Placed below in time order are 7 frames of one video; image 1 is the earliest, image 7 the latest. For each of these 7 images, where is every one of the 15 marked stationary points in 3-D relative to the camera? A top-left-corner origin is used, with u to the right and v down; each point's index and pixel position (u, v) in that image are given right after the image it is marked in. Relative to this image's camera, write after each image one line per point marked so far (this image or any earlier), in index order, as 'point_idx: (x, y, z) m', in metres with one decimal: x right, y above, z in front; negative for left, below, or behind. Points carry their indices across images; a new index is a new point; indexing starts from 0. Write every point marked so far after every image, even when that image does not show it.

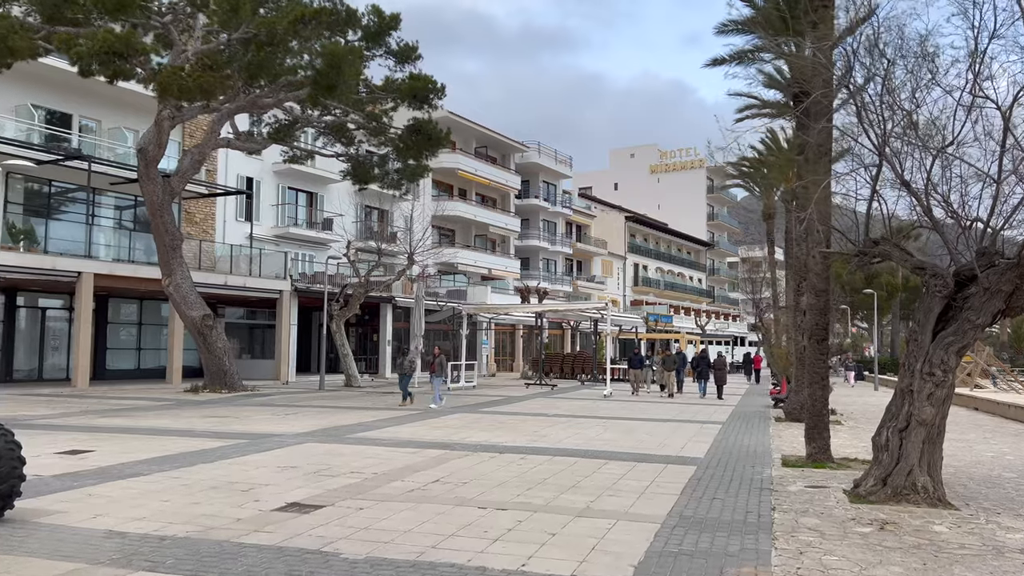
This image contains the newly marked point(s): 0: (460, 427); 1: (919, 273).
0: (-0.9, -2.5, +14.6) m
1: (+4.2, +0.2, +8.5) m
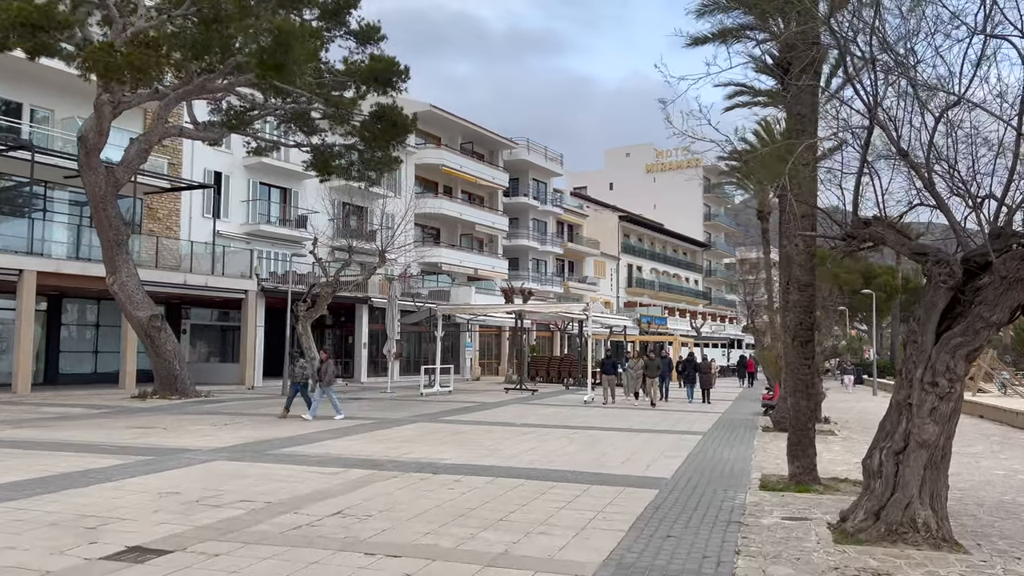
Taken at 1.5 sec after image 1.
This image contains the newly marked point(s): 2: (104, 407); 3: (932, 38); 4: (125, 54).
0: (-1.7, -2.5, +13.1) m
1: (+3.5, +0.3, +7.0) m
2: (-9.6, -2.8, +19.2) m
3: (+3.7, +2.1, +7.1) m
4: (-7.7, +4.7, +16.2) m
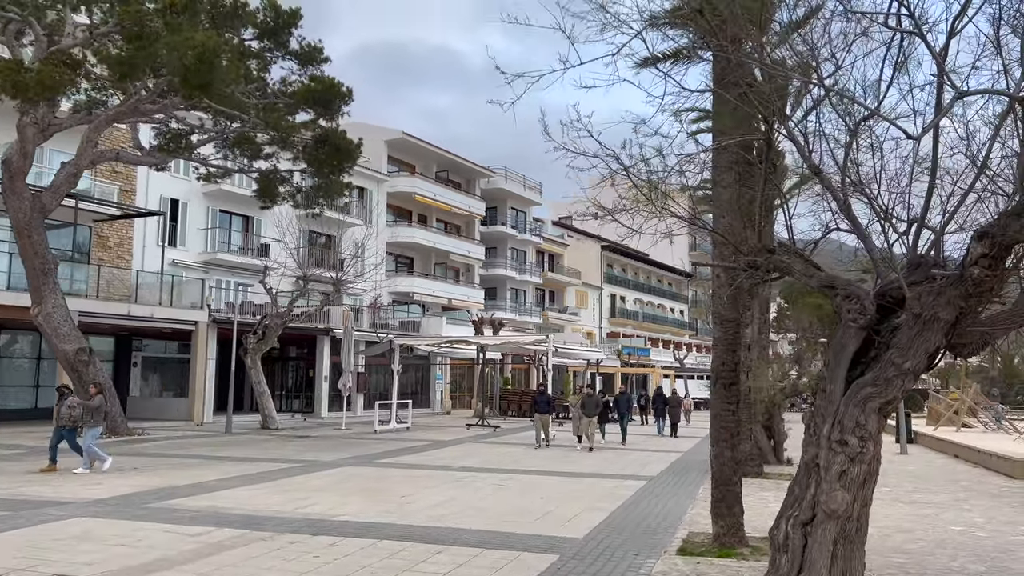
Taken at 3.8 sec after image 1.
0: (-2.9, -3.0, +11.9) m
1: (+2.3, 0.0, +6.0) m
2: (-10.8, -3.5, +17.9) m
3: (+2.6, +1.8, +6.1) m
4: (-8.9, +4.1, +15.3) m
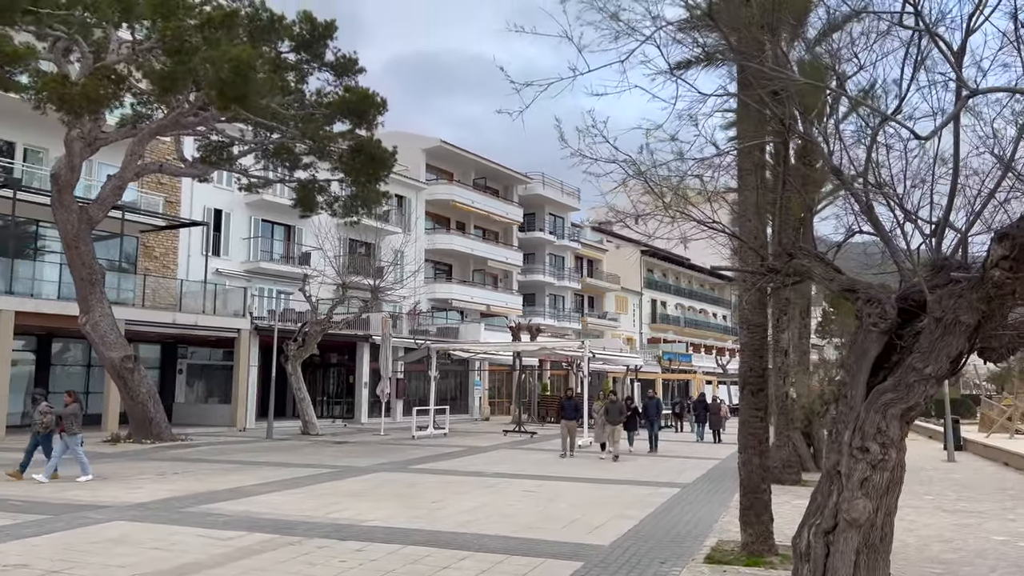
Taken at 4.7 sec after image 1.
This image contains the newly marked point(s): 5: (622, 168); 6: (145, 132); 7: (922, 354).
0: (-2.4, -3.1, +12.1) m
1: (+2.4, -0.1, +5.9) m
2: (-10.0, -3.7, +18.5) m
3: (+2.7, +1.8, +6.0) m
4: (-8.4, +3.9, +15.8) m
5: (+0.9, +1.0, +6.7) m
6: (-8.8, +3.7, +19.5) m
7: (+2.6, -0.4, +5.2) m
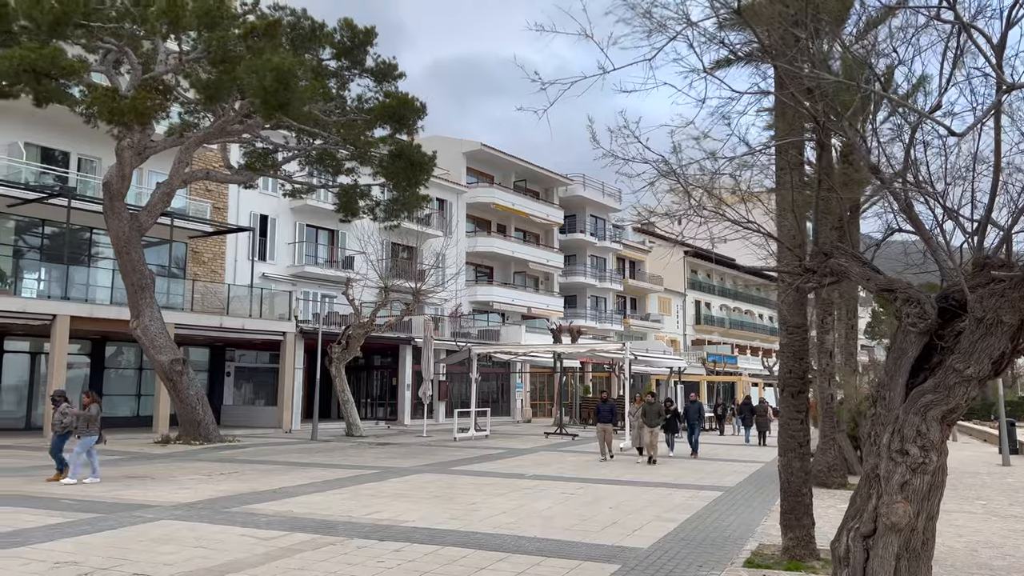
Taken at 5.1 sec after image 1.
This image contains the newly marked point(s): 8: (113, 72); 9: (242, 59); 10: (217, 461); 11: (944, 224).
0: (-1.8, -3.1, +12.2) m
1: (+2.7, -0.1, +5.7) m
2: (-9.1, -3.9, +19.0) m
3: (+2.9, +1.8, +5.9) m
4: (-7.6, +3.8, +16.3) m
5: (+1.2, +1.0, +6.7) m
6: (-7.8, +3.6, +20.0) m
7: (+2.8, -0.4, +5.1) m
8: (-9.2, +5.0, +18.9) m
9: (-5.6, +4.8, +17.0) m
10: (-6.5, -3.8, +17.8) m
11: (+3.0, +0.5, +5.8) m
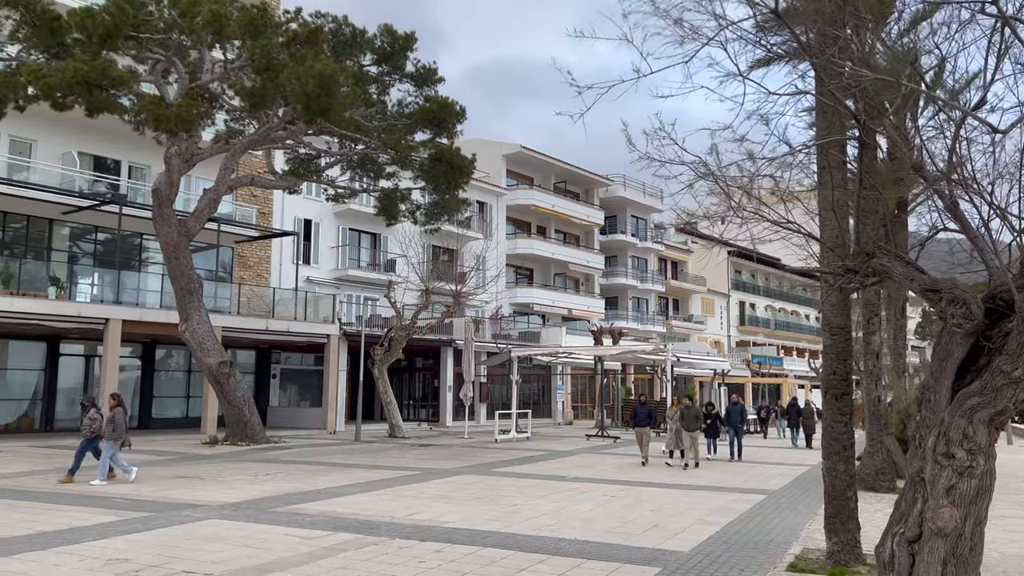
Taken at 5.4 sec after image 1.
0: (-1.2, -3.2, +12.3) m
1: (+2.9, -0.1, +5.6) m
2: (-8.1, -4.0, +19.4) m
3: (+3.1, +1.8, +5.8) m
4: (-6.8, +3.7, +16.7) m
5: (+1.5, +1.0, +6.7) m
6: (-6.9, +3.5, +20.4) m
7: (+3.0, -0.4, +5.0) m
8: (-8.3, +4.9, +19.4) m
9: (-4.8, +4.7, +17.3) m
10: (-5.6, -3.9, +18.2) m
11: (+3.3, +0.5, +5.6) m
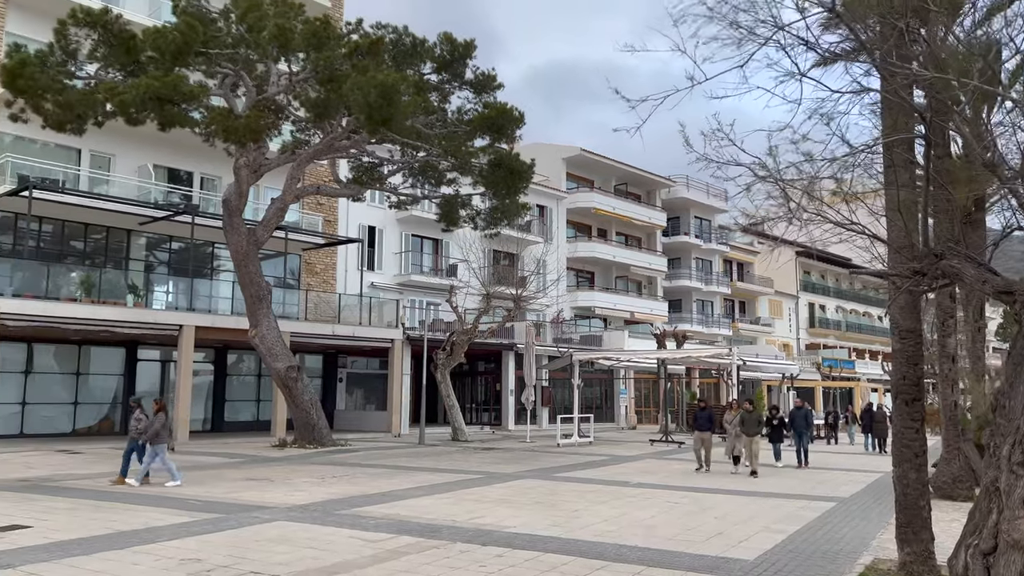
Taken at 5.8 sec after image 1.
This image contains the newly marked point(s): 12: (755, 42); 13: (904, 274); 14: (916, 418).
0: (-0.3, -3.2, +12.4) m
1: (+3.3, -0.1, +5.4) m
2: (-6.6, -4.1, +20.0) m
3: (+3.5, +1.8, +5.6) m
4: (-5.6, +3.5, +17.2) m
5: (+1.9, +0.9, +6.6) m
6: (-5.4, +3.4, +20.9) m
7: (+3.4, -0.4, +4.7) m
8: (-6.9, +4.7, +20.0) m
9: (-3.6, +4.6, +17.6) m
10: (-4.2, -4.0, +18.5) m
11: (+3.7, +0.5, +5.4) m
12: (+1.7, +1.8, +5.9) m
13: (+2.8, +0.1, +5.8) m
14: (+3.8, -1.2, +7.7) m
